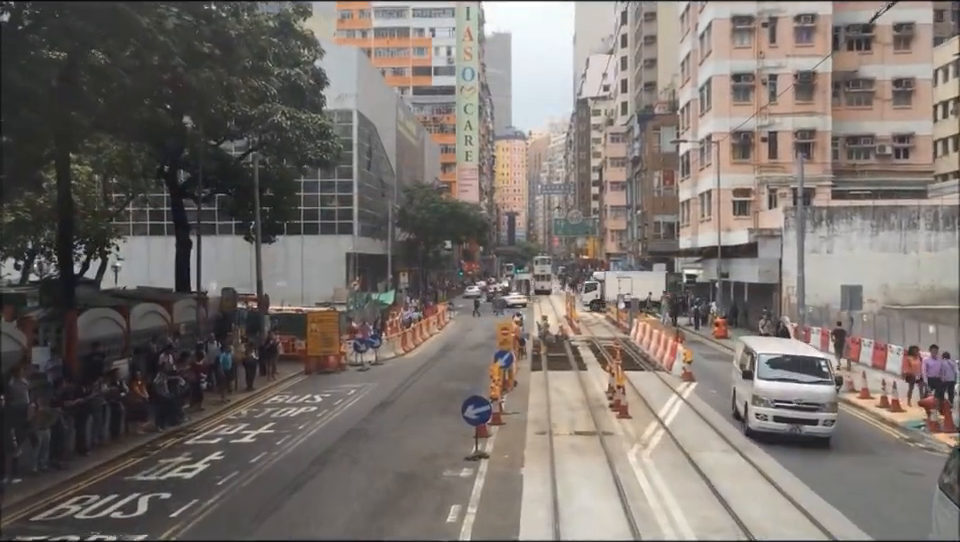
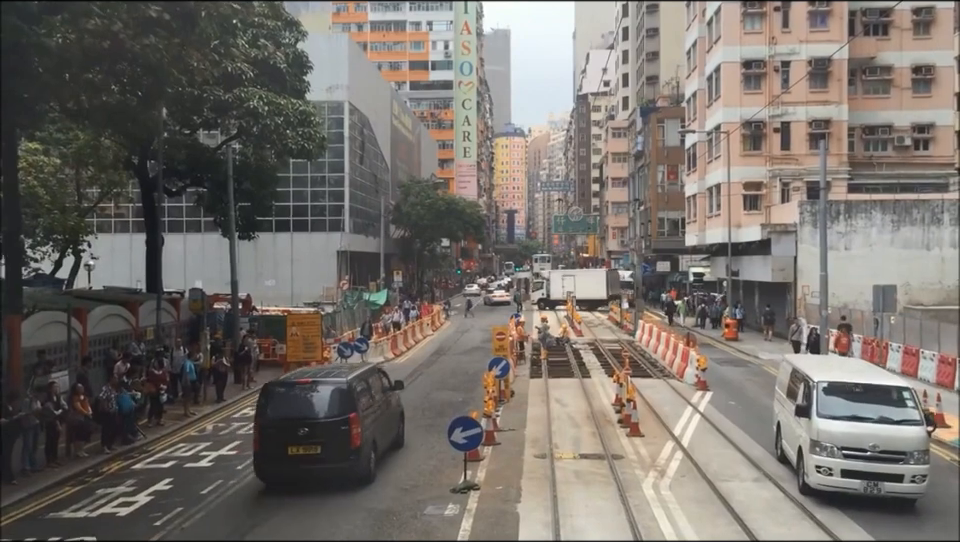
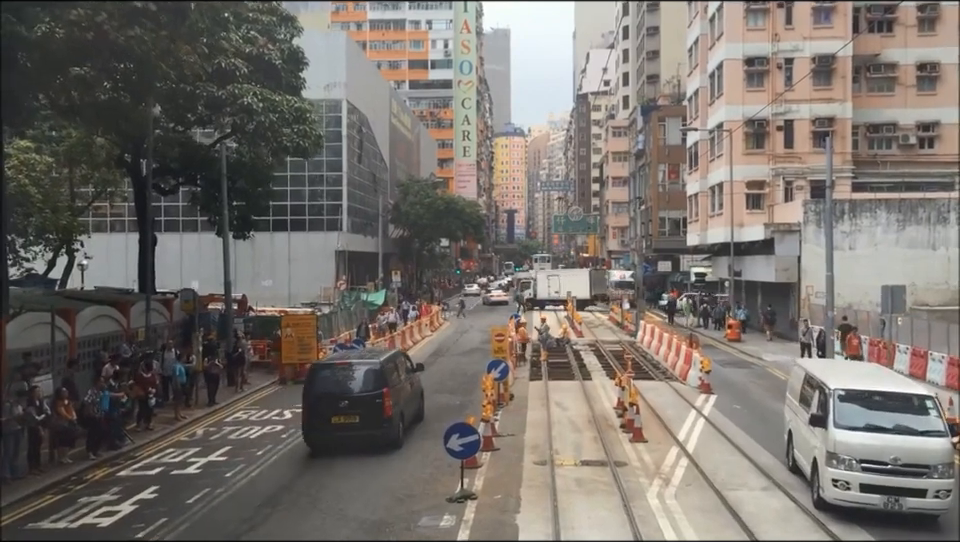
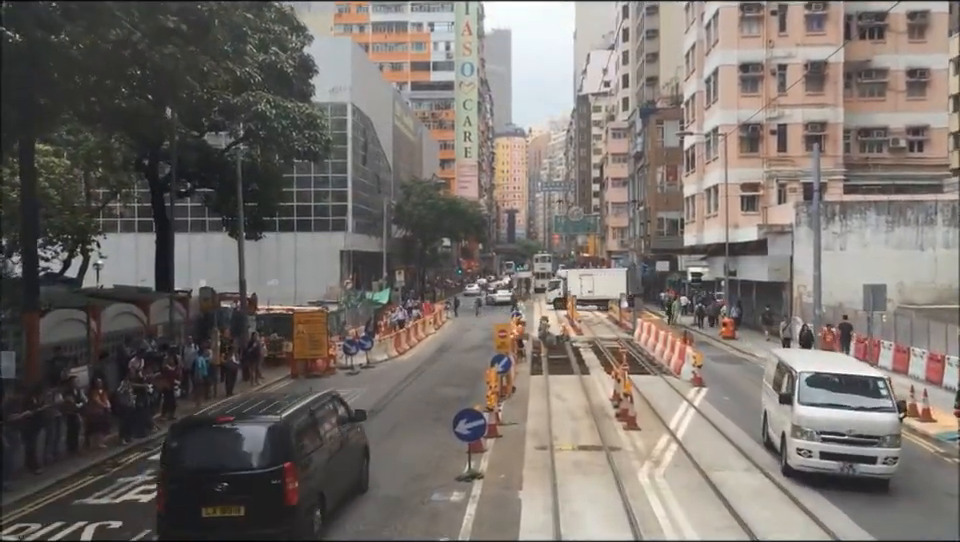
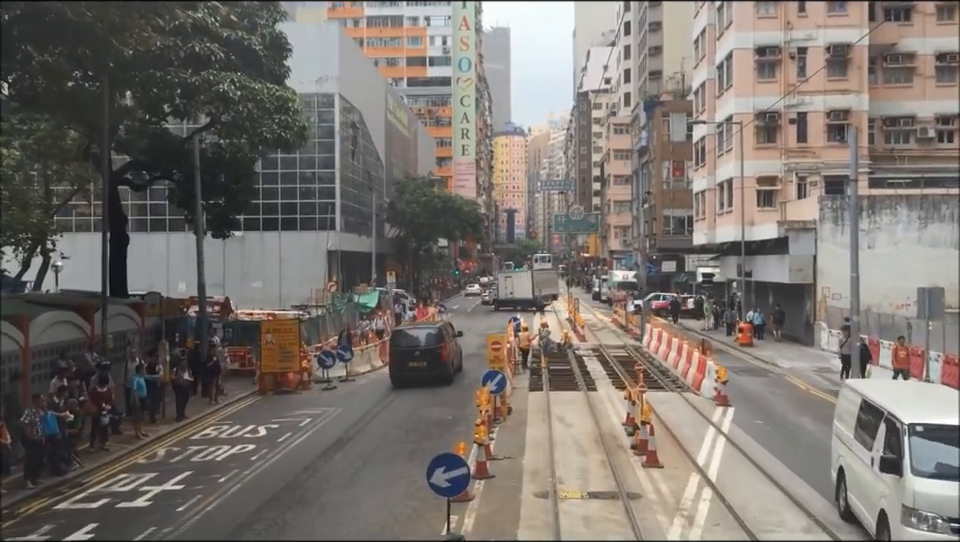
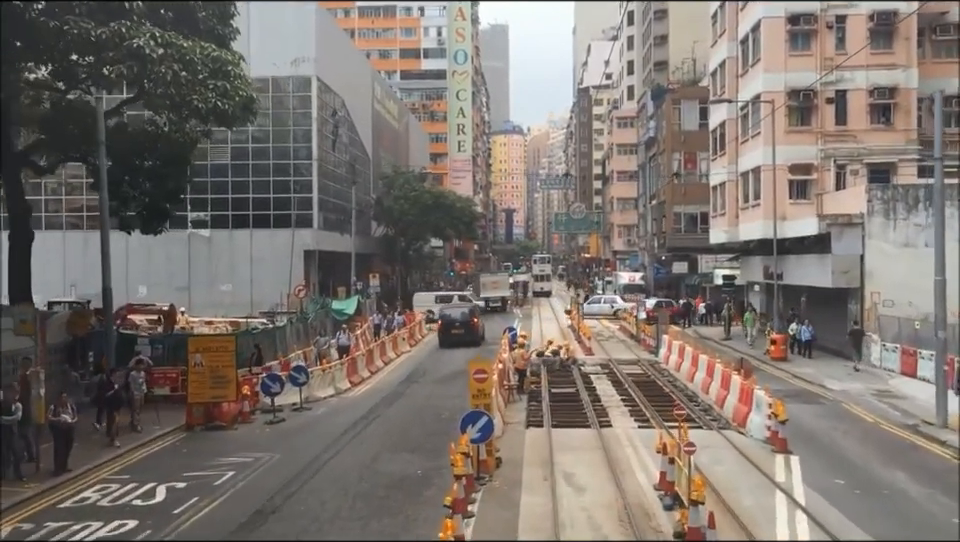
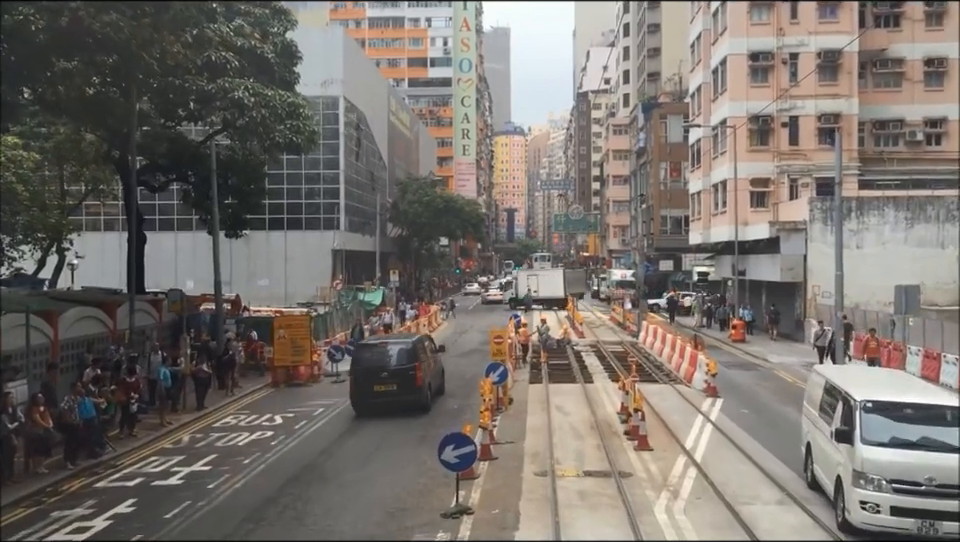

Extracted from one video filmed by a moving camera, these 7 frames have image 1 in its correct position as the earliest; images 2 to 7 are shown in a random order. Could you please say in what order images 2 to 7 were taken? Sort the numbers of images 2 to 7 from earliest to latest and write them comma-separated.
4, 2, 3, 7, 5, 6
